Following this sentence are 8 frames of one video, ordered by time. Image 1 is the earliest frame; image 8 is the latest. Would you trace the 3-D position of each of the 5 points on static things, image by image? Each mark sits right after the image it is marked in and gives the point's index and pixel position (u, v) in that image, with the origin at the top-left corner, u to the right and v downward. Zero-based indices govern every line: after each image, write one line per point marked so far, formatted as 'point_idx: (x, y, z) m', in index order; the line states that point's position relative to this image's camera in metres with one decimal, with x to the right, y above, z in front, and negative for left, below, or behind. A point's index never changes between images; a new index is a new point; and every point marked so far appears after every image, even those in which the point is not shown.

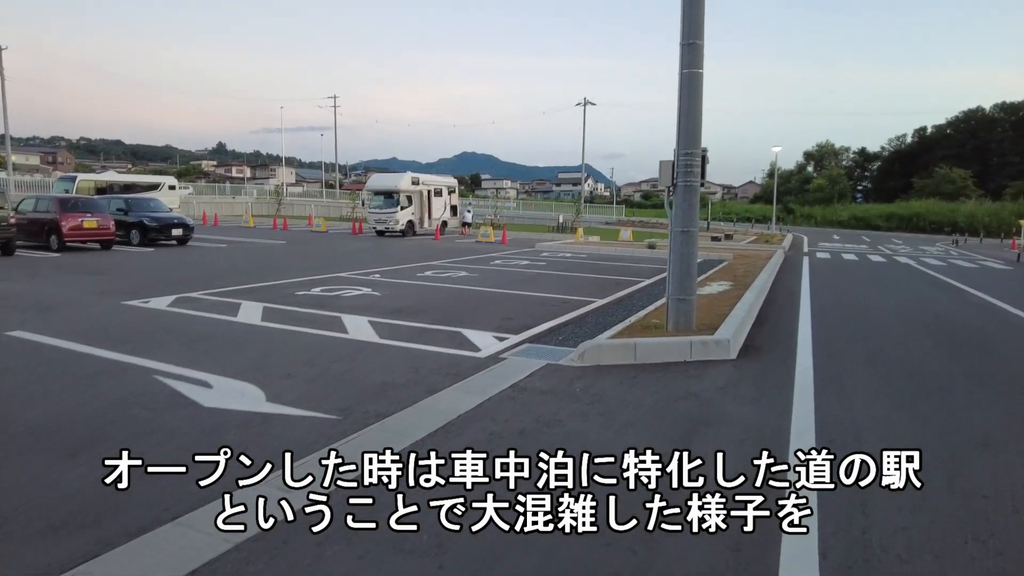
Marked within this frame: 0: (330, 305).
0: (-3.0, -0.3, +10.2) m
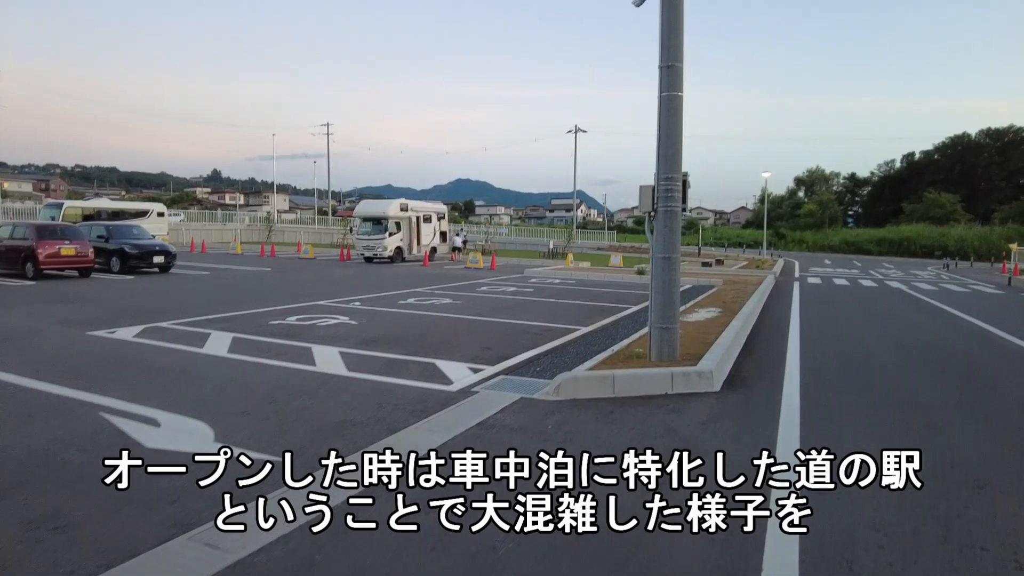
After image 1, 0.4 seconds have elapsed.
0: (-3.3, -0.7, +9.9) m
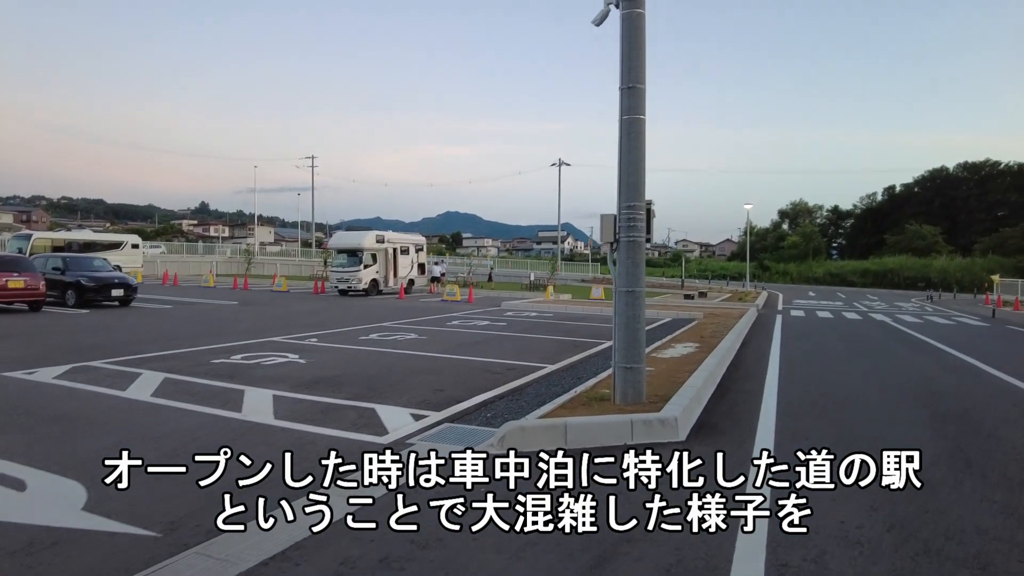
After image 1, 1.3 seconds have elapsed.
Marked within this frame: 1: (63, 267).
0: (-3.9, -1.2, +9.1) m
1: (-13.6, +0.6, +19.4) m
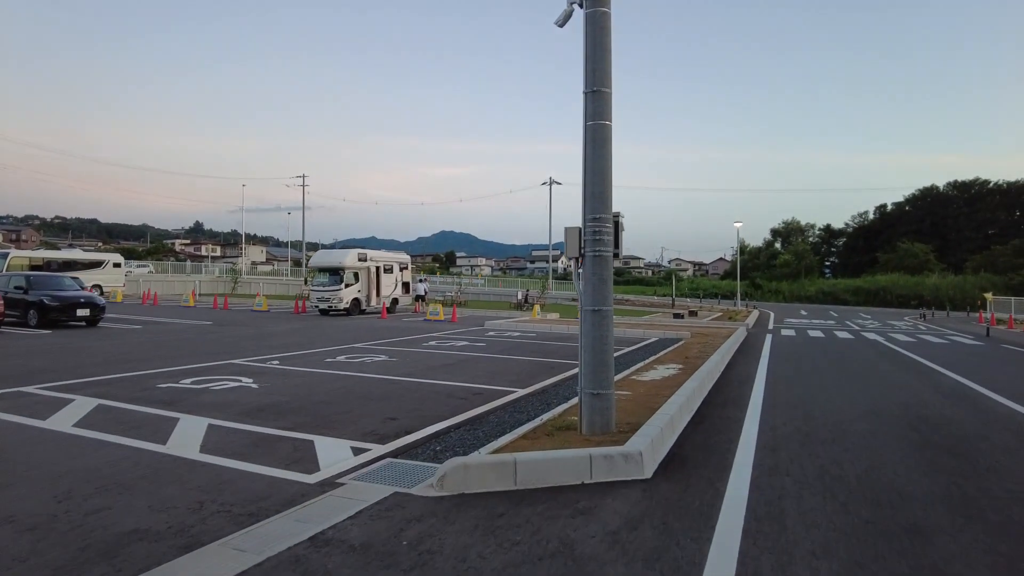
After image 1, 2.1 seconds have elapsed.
0: (-4.4, -1.5, +8.4) m
1: (-14.2, +0.1, +18.7) m
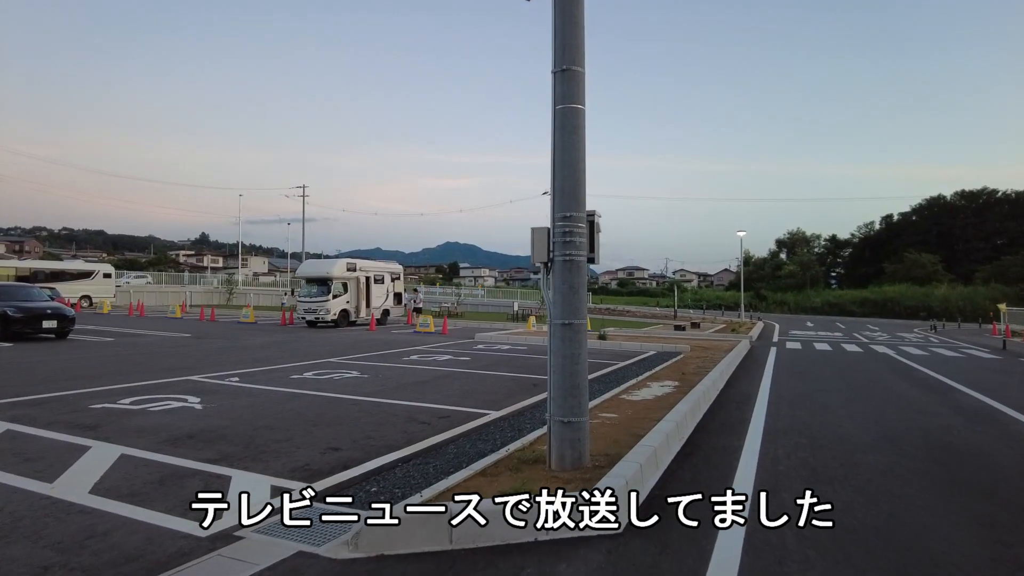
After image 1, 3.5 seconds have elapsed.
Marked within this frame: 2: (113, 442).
0: (-4.7, -1.6, +7.4) m
1: (-14.5, -0.2, +17.8) m
2: (-4.2, -1.6, +6.7) m
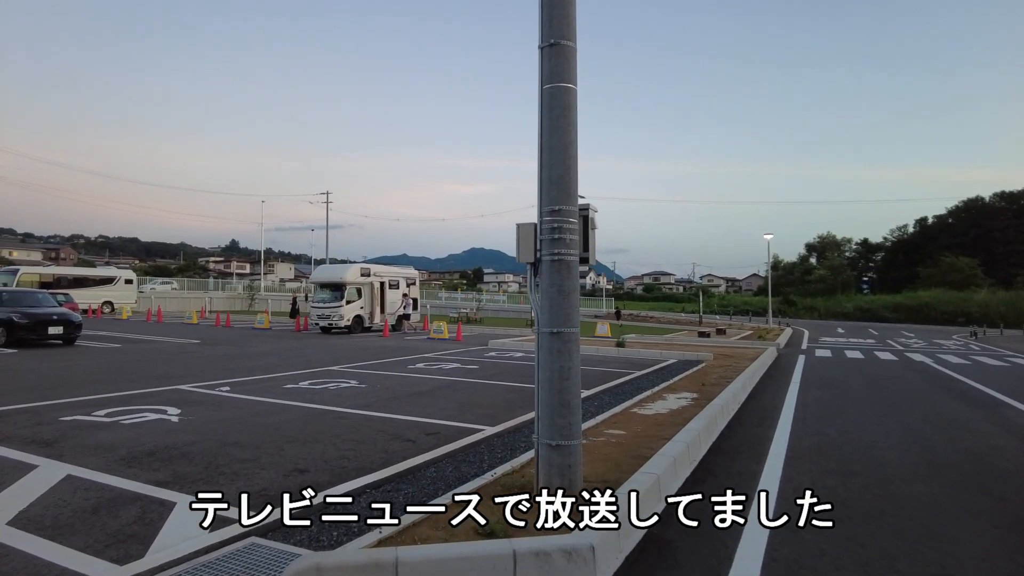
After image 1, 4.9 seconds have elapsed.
0: (-4.8, -1.7, +6.9) m
1: (-14.2, -0.4, +17.7) m
2: (-4.3, -1.7, +6.2) m
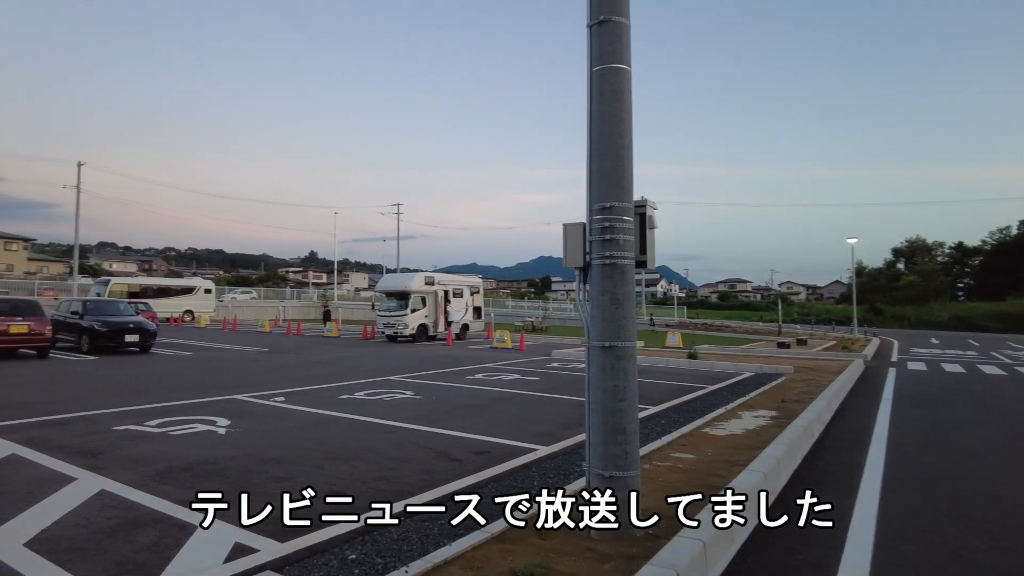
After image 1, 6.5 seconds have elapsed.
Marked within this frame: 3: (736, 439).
0: (-4.3, -1.8, +6.8) m
1: (-12.4, -0.7, +18.5) m
2: (-3.8, -1.7, +6.0) m
3: (+2.7, -1.8, +7.8) m
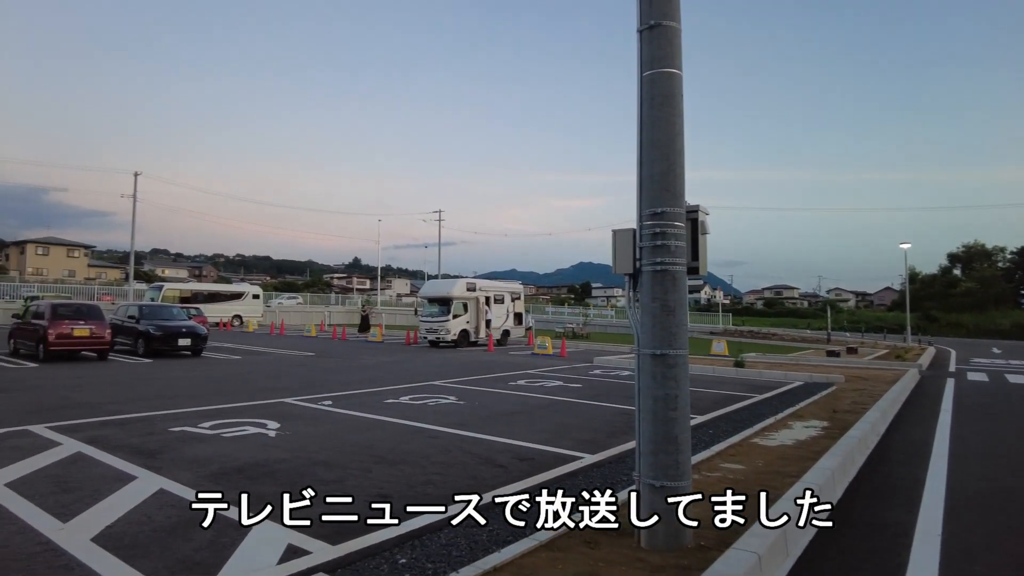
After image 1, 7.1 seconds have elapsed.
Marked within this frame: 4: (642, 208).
0: (-3.8, -1.8, +7.0) m
1: (-11.2, -0.8, +19.2) m
2: (-3.4, -1.8, +6.2) m
3: (+3.3, -1.9, +7.6) m
4: (+0.9, +0.6, +4.6) m
